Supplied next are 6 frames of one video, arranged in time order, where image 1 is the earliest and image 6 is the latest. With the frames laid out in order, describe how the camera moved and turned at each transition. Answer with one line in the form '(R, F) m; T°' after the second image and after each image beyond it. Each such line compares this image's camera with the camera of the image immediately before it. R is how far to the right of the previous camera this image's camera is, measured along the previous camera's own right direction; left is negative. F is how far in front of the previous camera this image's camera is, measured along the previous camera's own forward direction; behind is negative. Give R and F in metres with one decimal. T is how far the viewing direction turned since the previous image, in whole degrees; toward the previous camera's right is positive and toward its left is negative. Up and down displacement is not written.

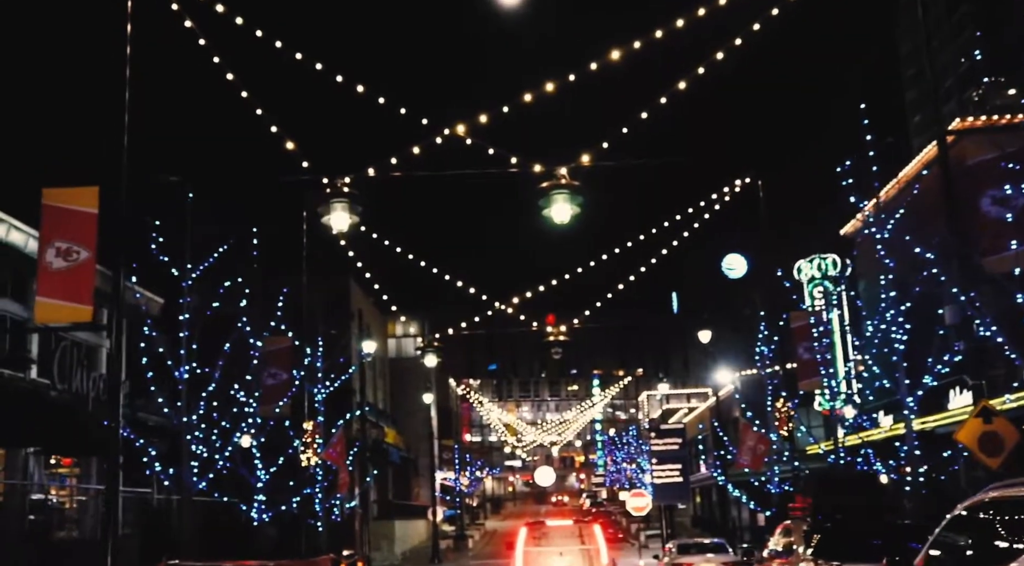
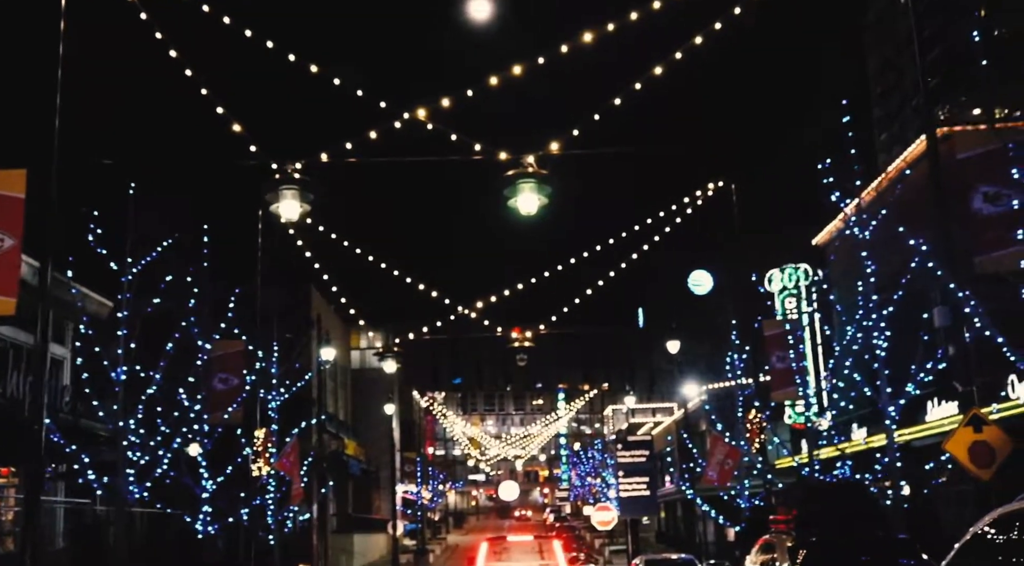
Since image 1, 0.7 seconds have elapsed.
(+0.1, +1.4) m; +1°
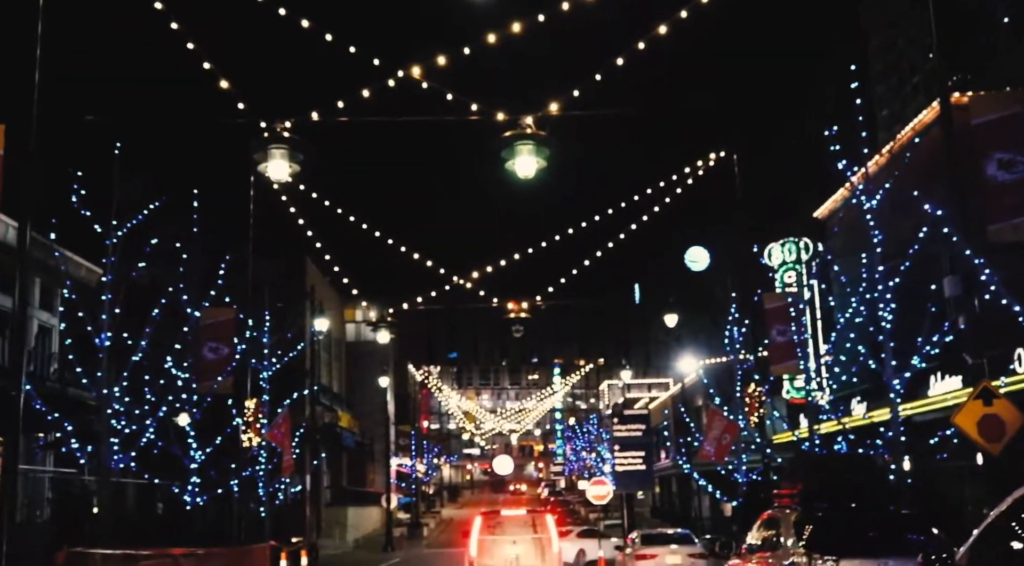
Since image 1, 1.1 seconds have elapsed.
(0.0, +0.6) m; 0°
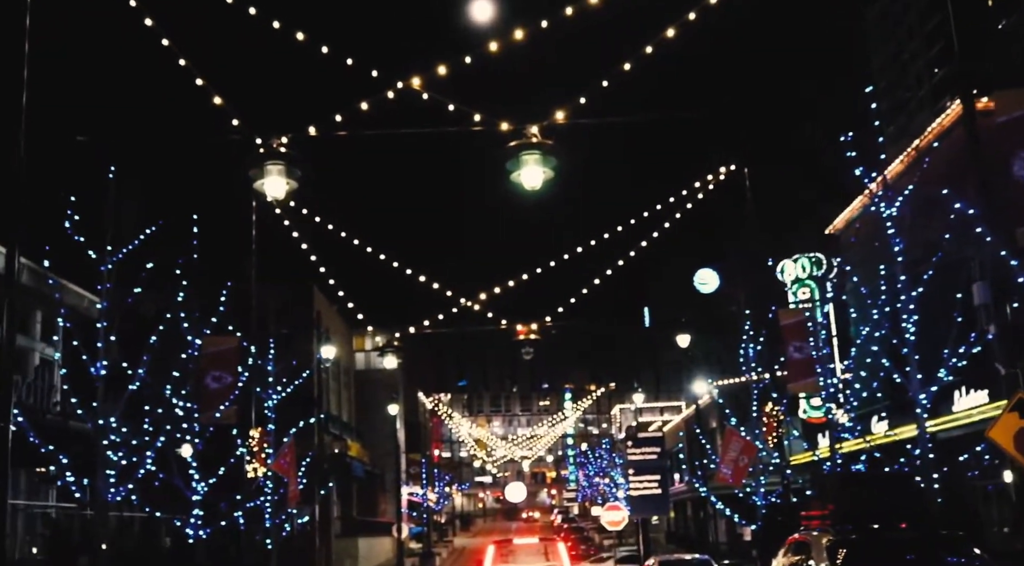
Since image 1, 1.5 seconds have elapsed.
(0.0, +0.8) m; 0°
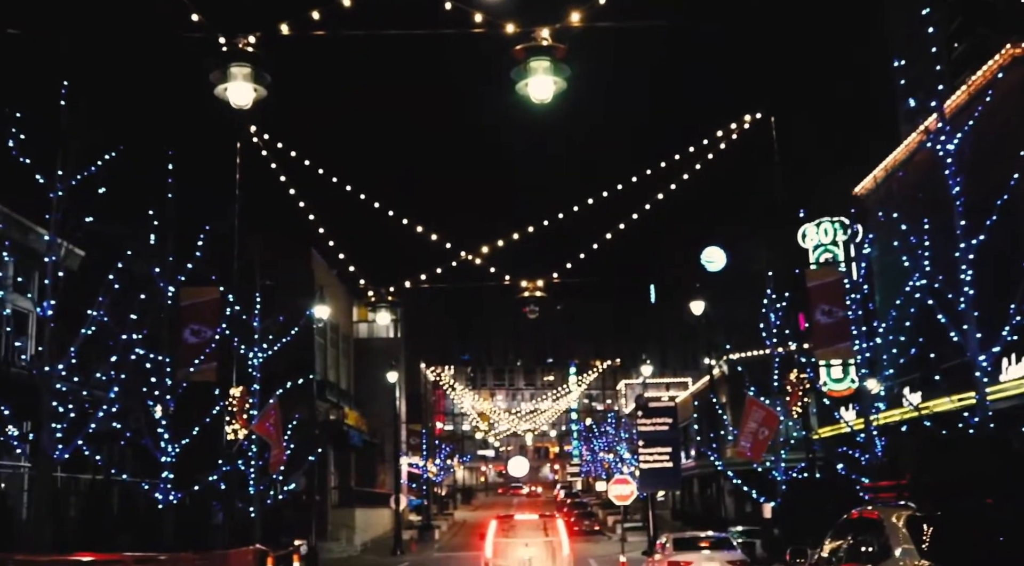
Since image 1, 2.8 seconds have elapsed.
(0.0, +2.6) m; 0°
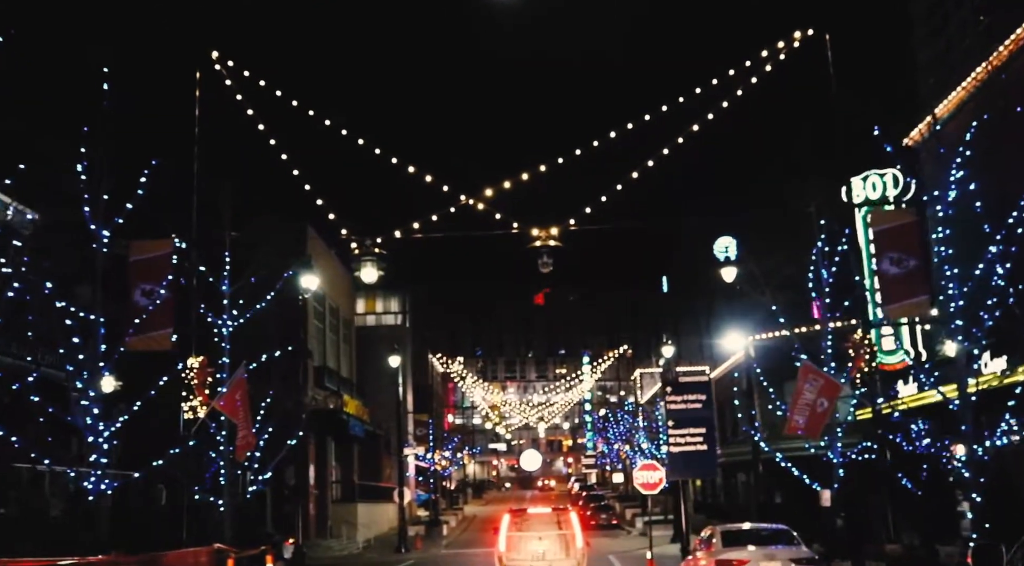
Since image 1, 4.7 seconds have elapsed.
(0.0, +4.8) m; 0°
